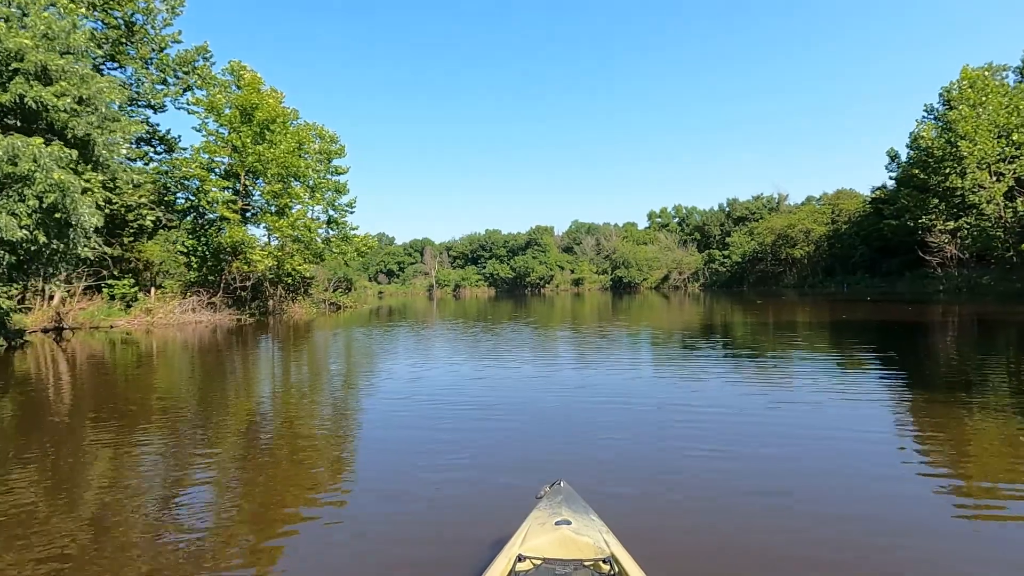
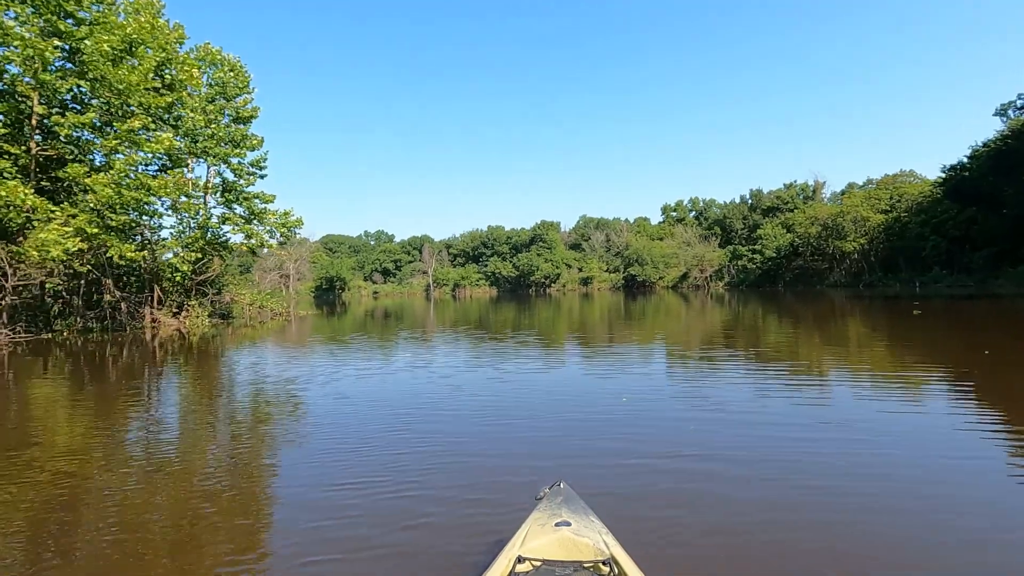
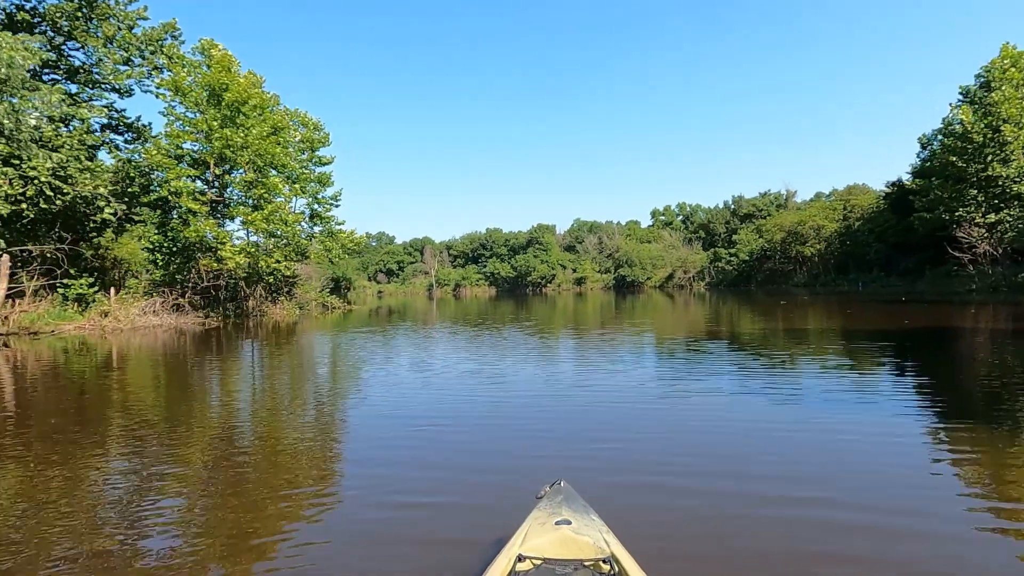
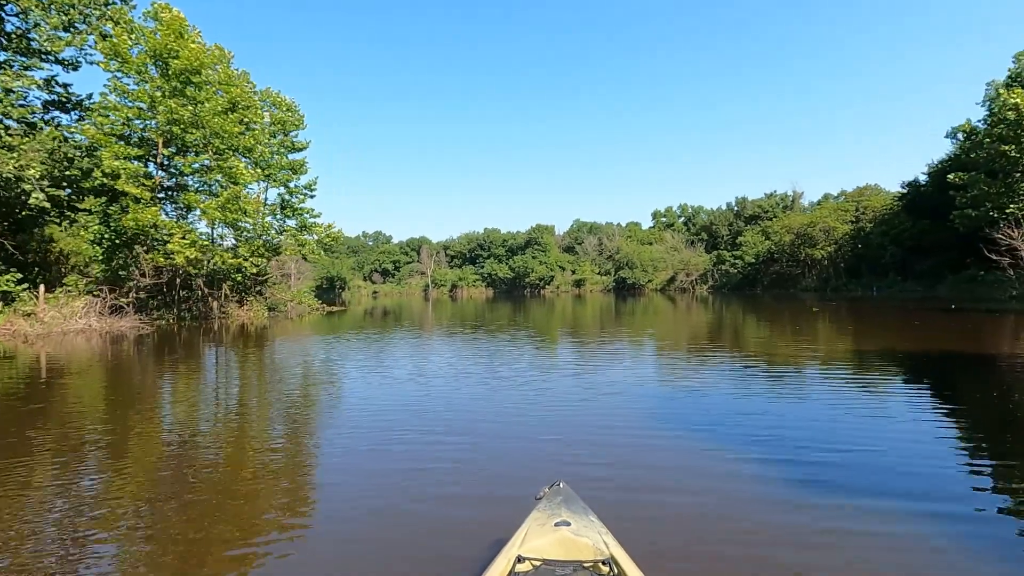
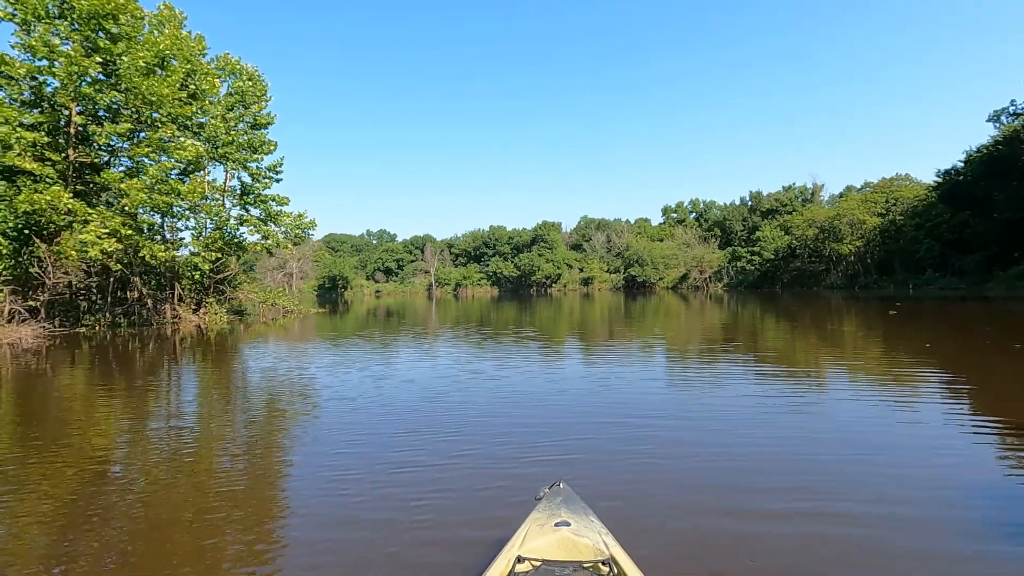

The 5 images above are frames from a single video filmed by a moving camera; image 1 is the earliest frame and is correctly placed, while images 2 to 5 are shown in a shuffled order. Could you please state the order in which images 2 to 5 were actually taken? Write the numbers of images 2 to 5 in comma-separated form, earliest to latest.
3, 4, 5, 2
